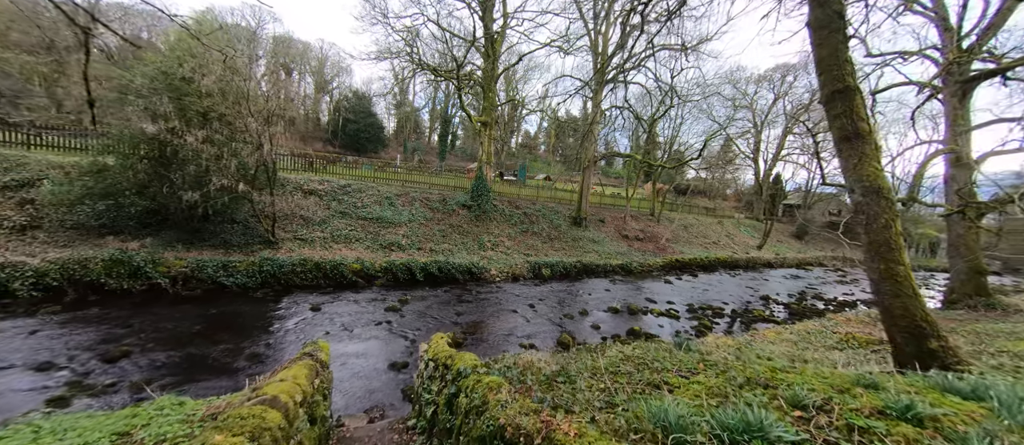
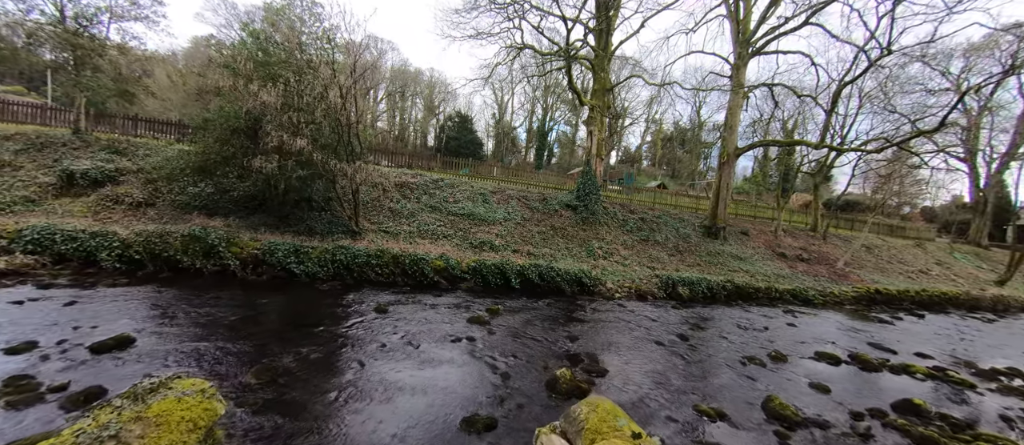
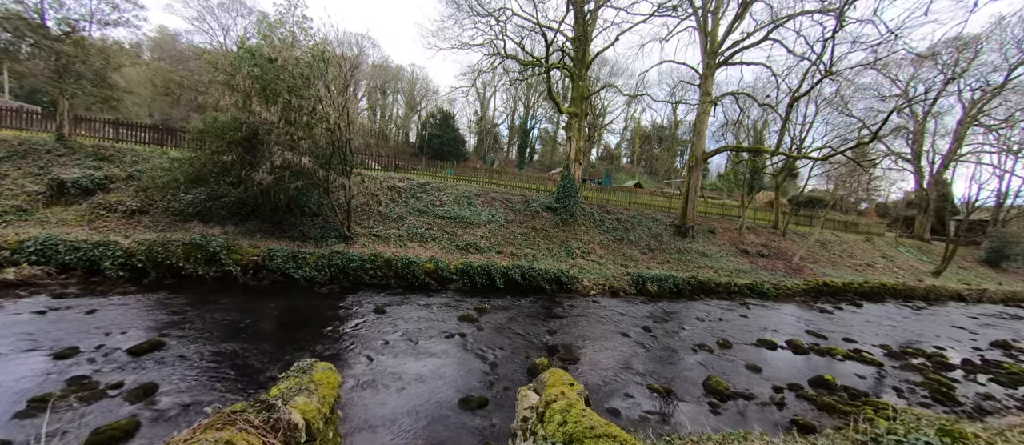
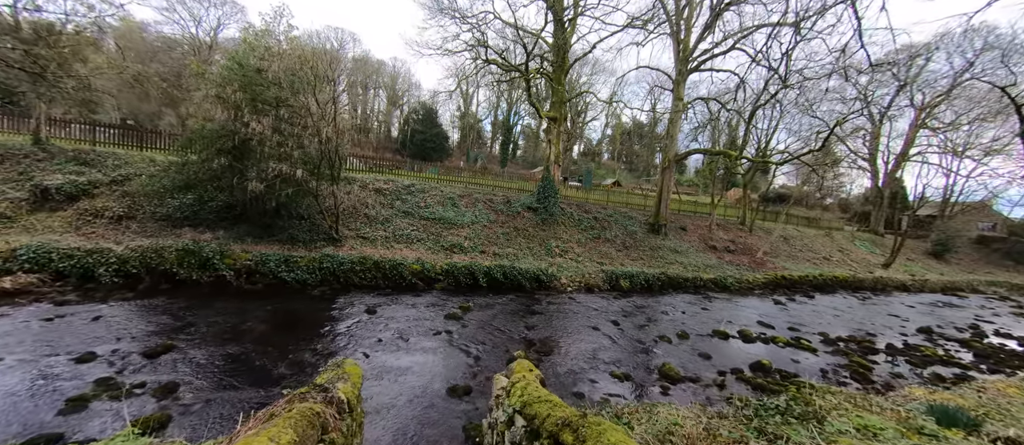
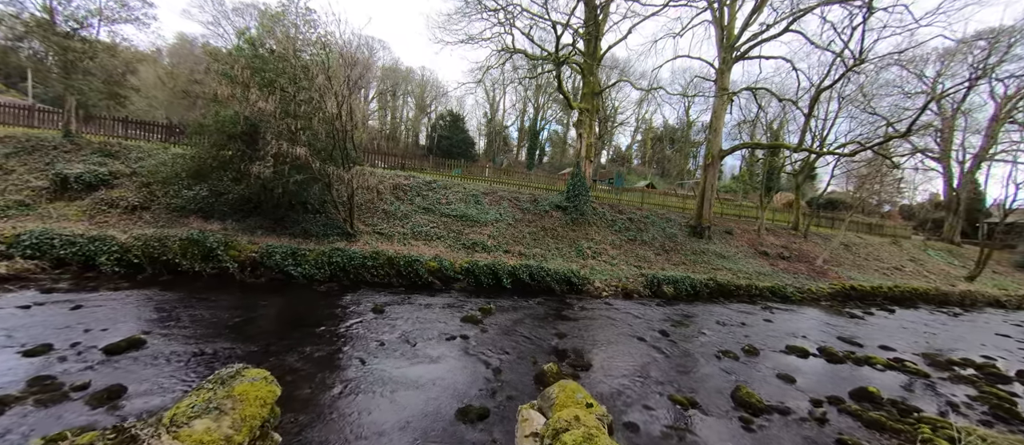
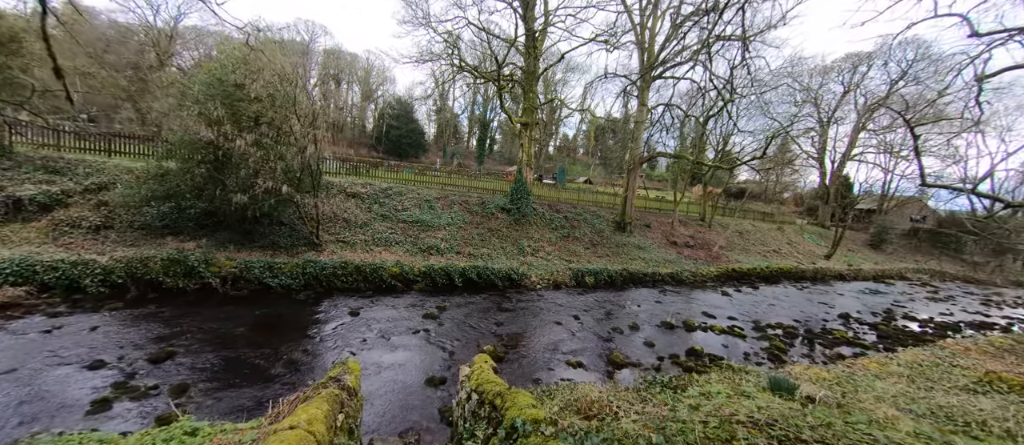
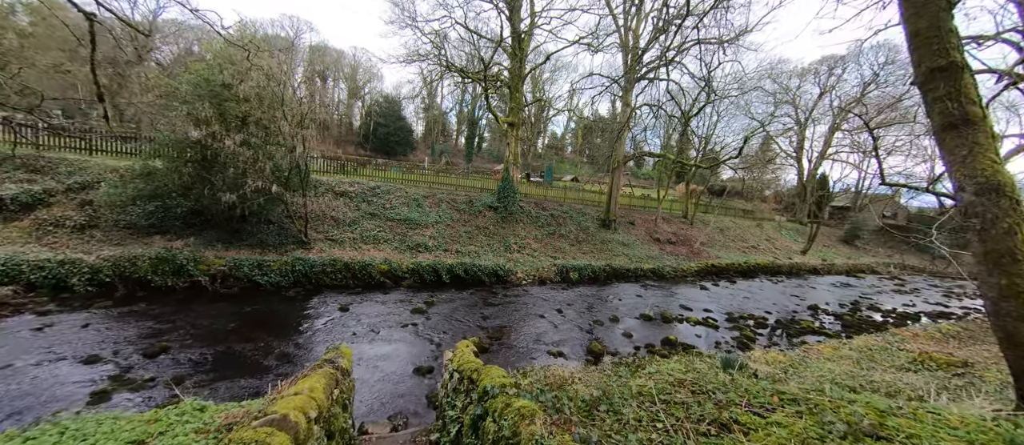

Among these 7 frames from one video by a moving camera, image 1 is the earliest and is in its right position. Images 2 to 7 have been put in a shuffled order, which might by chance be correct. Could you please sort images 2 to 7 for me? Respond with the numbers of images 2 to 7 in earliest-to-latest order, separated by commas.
7, 6, 4, 3, 5, 2
